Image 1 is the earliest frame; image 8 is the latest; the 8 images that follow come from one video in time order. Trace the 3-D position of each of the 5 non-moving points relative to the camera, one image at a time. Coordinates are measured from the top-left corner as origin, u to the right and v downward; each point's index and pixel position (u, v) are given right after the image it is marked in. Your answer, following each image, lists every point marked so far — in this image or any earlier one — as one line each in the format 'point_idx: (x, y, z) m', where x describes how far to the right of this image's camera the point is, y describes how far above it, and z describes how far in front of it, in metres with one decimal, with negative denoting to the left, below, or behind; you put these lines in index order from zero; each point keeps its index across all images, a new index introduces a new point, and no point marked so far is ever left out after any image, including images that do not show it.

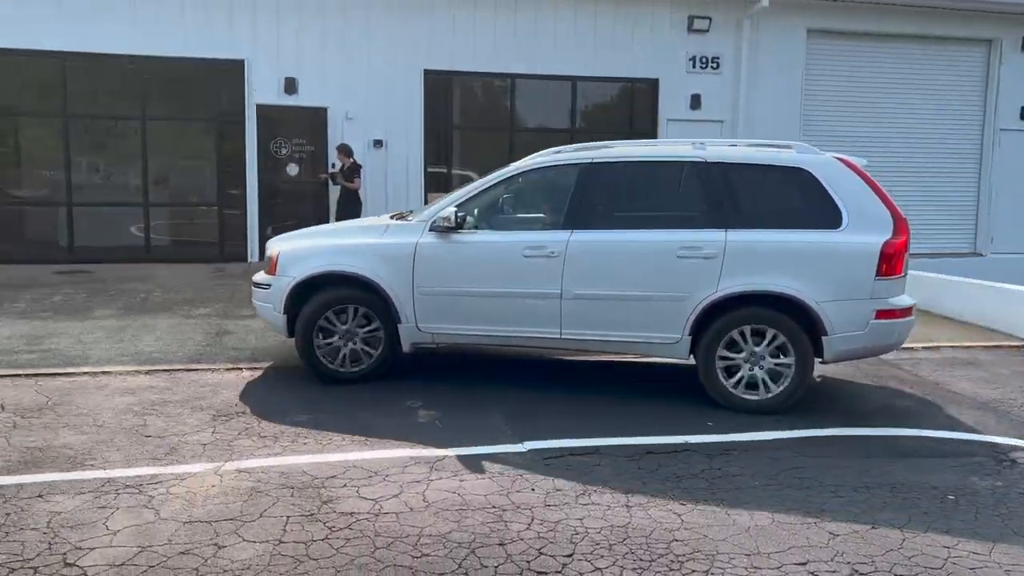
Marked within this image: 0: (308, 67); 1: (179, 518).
0: (-3.3, +3.6, +14.1) m
1: (-1.7, -1.1, +4.3) m
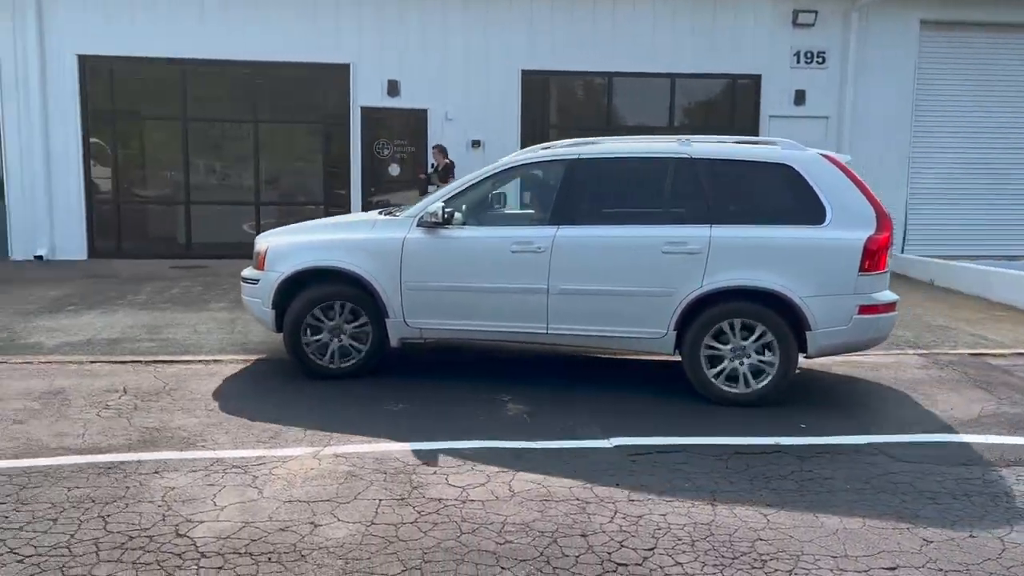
0: (-1.6, +3.6, +14.4) m
1: (-1.2, -1.1, +4.6) m
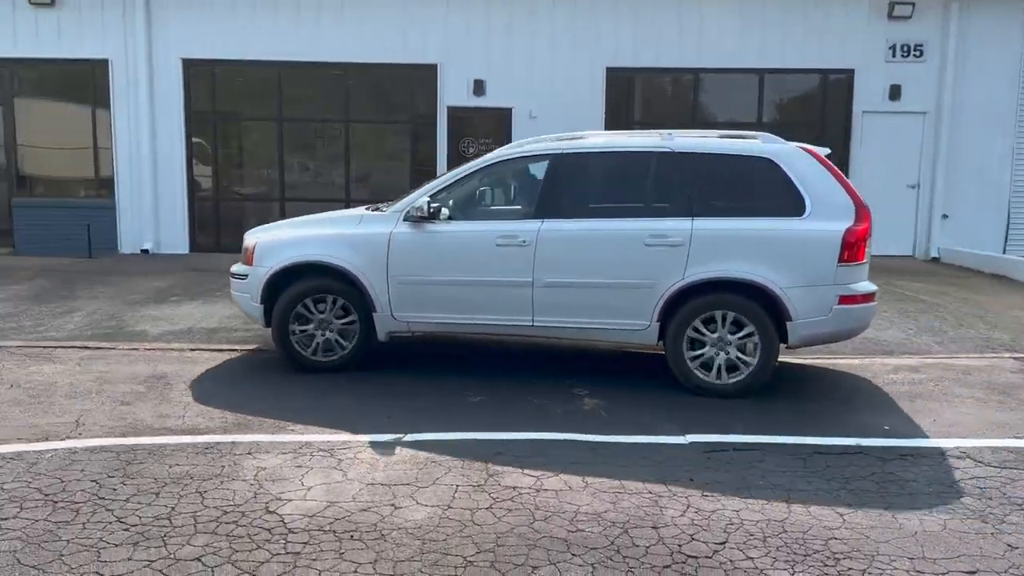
0: (-0.2, +3.7, +14.6) m
1: (-0.8, -1.1, +4.8) m
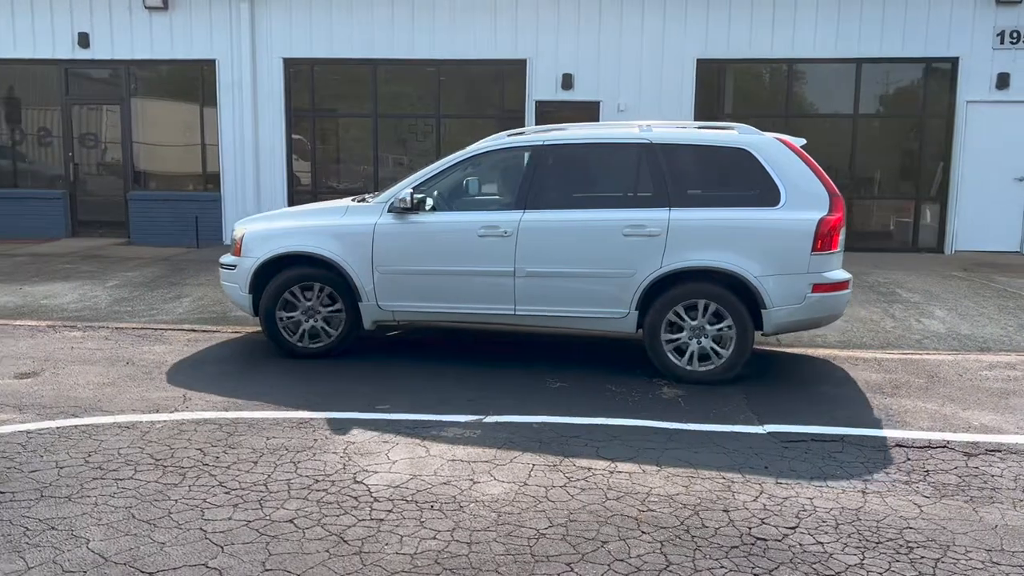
0: (+1.3, +3.8, +14.7) m
1: (-0.4, -1.0, +5.1) m
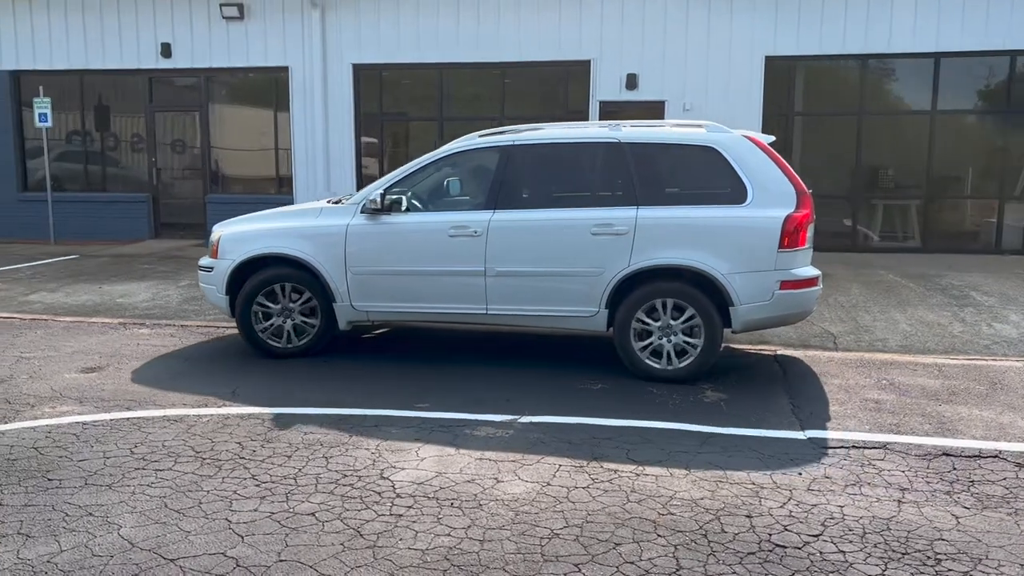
0: (+2.4, +3.8, +14.6) m
1: (-0.2, -1.0, +5.1) m
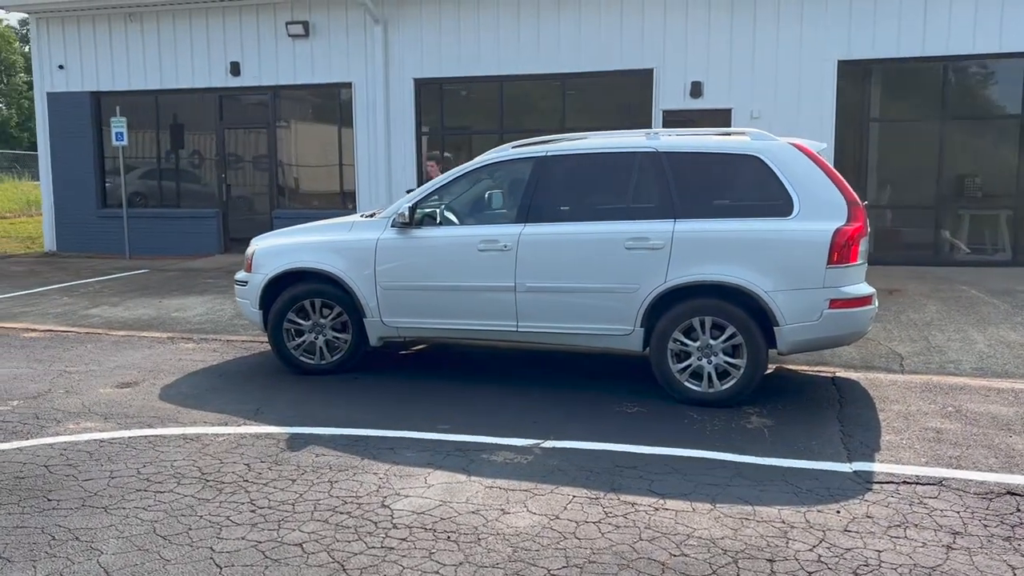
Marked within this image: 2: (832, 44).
0: (+3.3, +3.6, +14.1) m
1: (-0.2, -1.1, +4.8) m
2: (+5.0, +3.8, +13.5) m
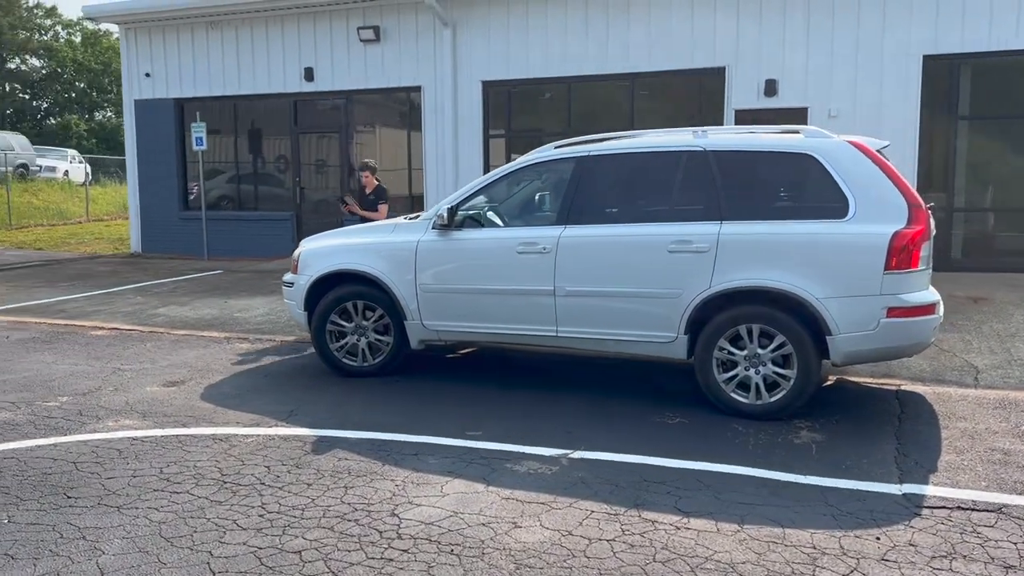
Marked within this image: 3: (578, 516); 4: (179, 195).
0: (+4.4, +3.5, +13.5) m
1: (-0.1, -1.1, +4.7) m
2: (+6.0, +3.7, +12.8) m
3: (+0.3, -1.2, +4.3) m
4: (-7.1, +2.0, +18.4) m
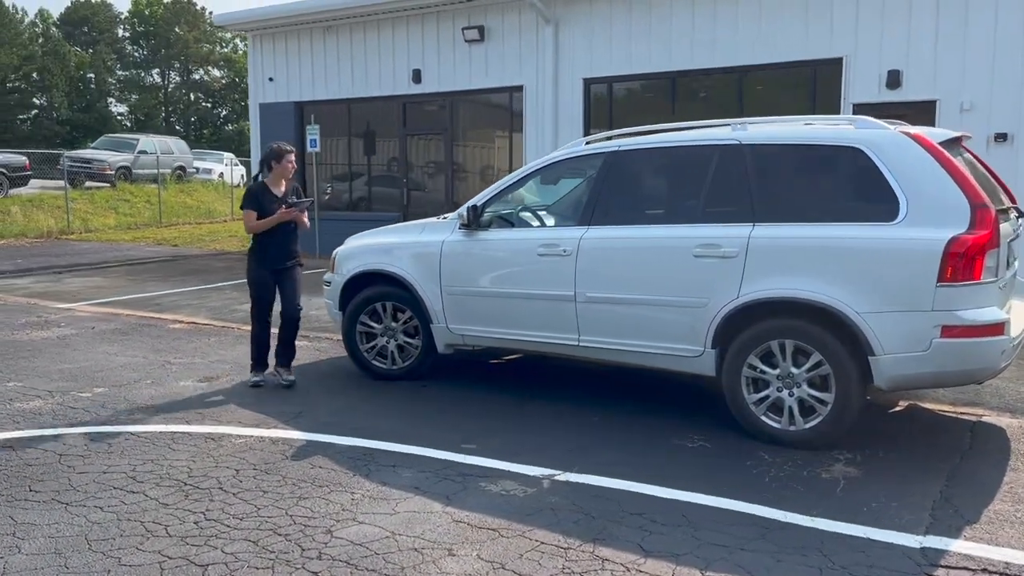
0: (+5.7, +3.3, +12.3) m
1: (-0.3, -1.1, +4.3) m
2: (+7.2, +3.5, +11.3) m
3: (+0.1, -1.2, +3.9) m
4: (-4.8, +2.1, +19.1) m
